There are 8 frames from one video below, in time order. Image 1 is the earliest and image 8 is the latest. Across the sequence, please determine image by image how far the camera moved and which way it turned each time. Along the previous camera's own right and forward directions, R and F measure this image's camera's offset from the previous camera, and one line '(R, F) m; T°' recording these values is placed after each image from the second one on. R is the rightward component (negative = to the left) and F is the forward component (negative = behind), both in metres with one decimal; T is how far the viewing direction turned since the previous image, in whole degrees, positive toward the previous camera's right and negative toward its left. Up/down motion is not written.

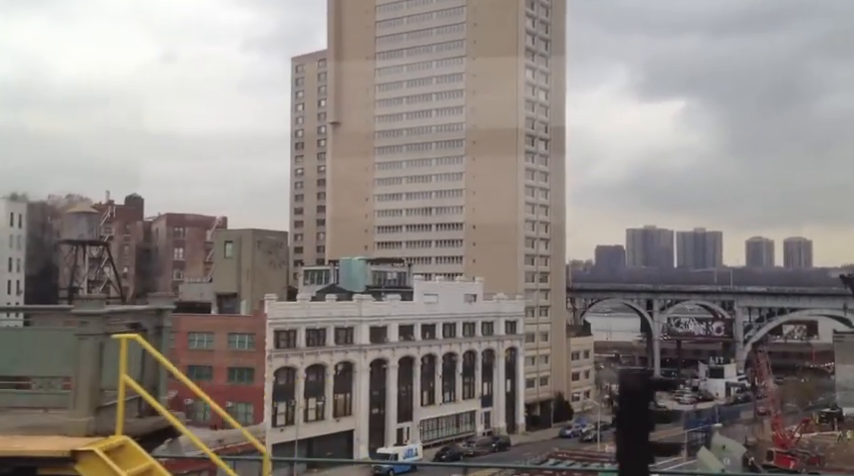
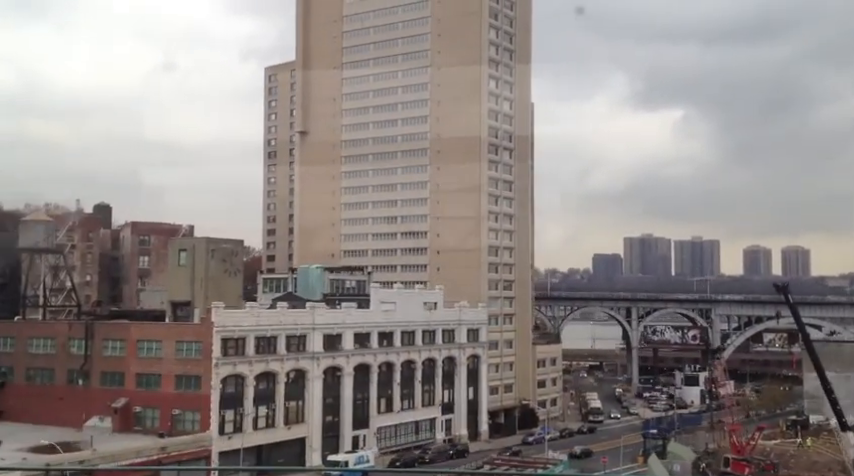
(+1.8, -0.2) m; 0°
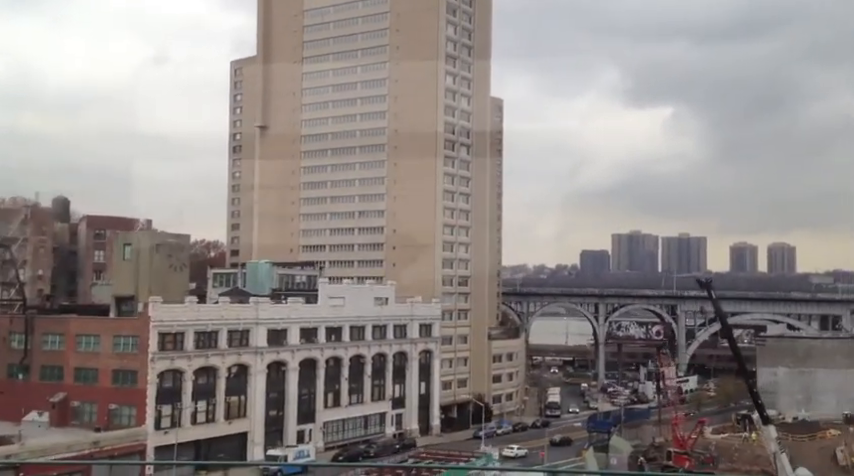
(+1.8, -0.2) m; +1°
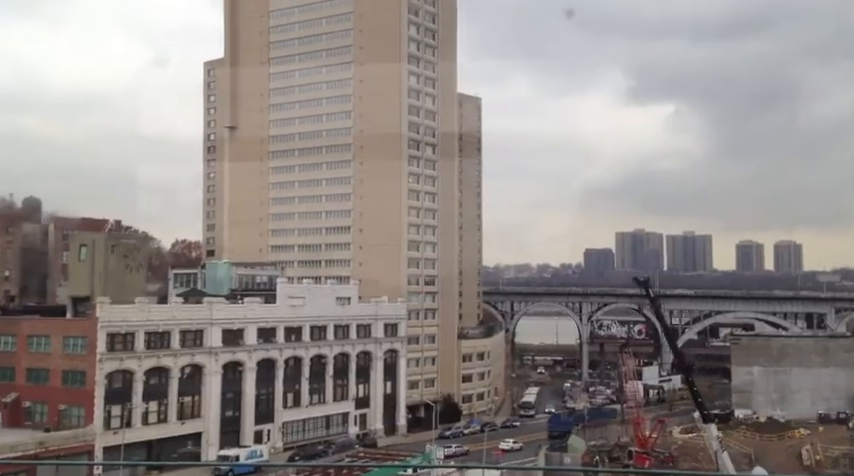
(+2.0, +0.1) m; 0°
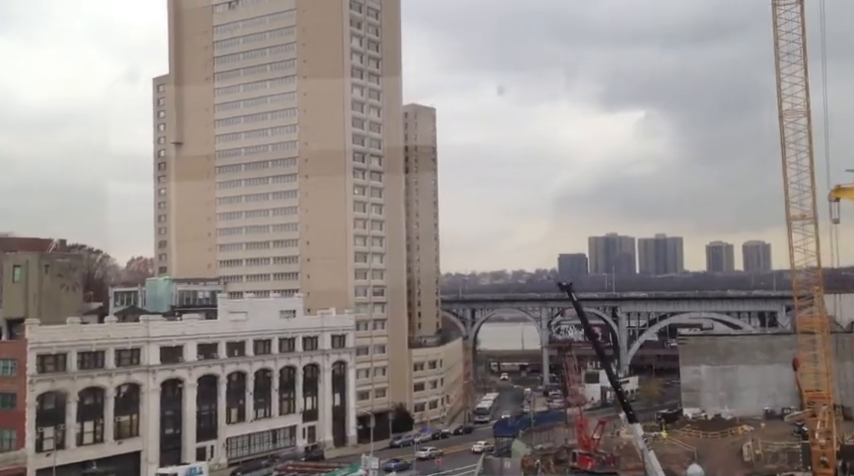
(+1.5, -0.3) m; +2°
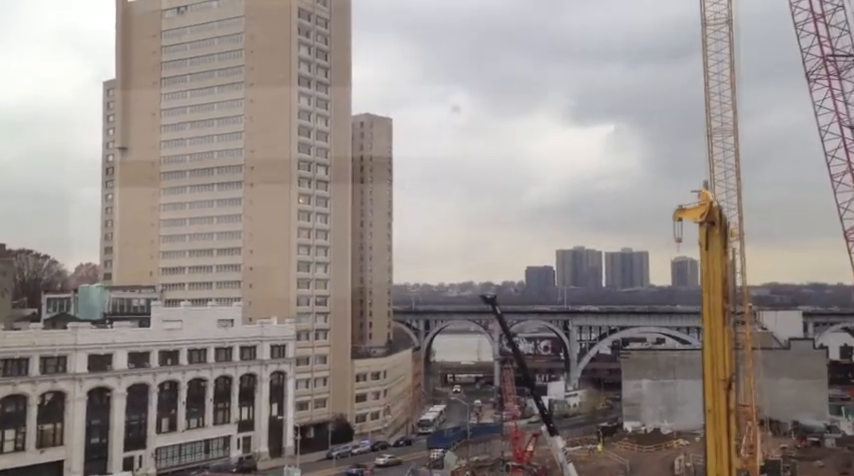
(+1.4, -0.1) m; +2°
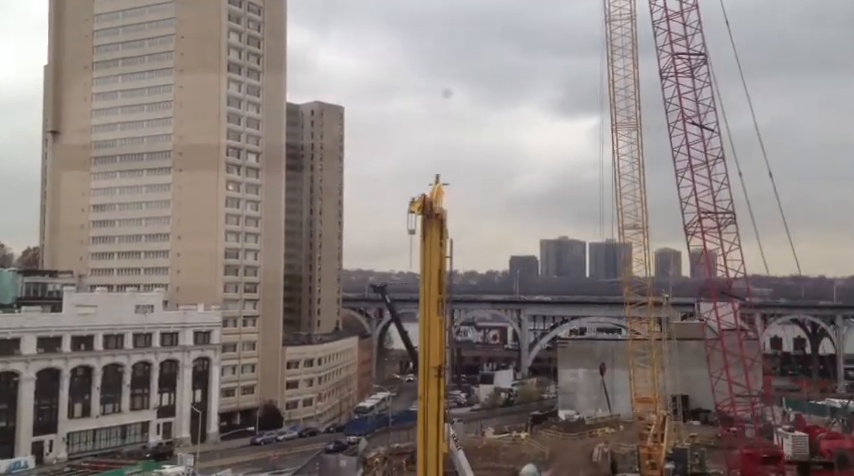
(+2.9, +0.1) m; +1°
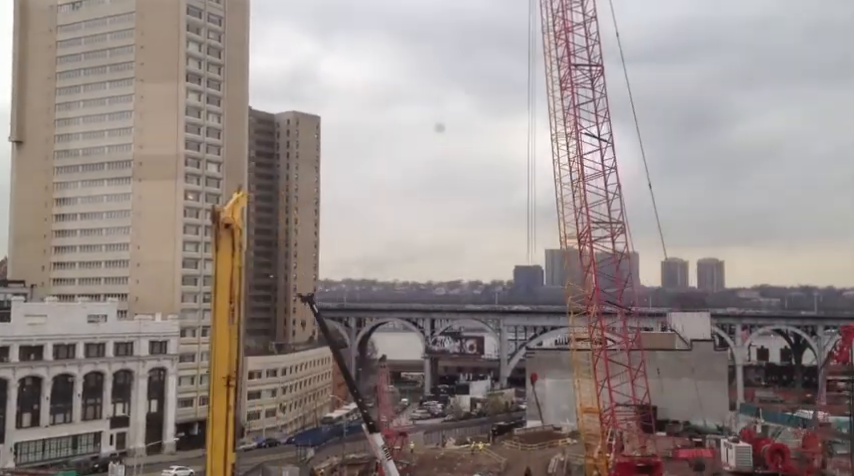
(+2.3, +0.2) m; 0°
